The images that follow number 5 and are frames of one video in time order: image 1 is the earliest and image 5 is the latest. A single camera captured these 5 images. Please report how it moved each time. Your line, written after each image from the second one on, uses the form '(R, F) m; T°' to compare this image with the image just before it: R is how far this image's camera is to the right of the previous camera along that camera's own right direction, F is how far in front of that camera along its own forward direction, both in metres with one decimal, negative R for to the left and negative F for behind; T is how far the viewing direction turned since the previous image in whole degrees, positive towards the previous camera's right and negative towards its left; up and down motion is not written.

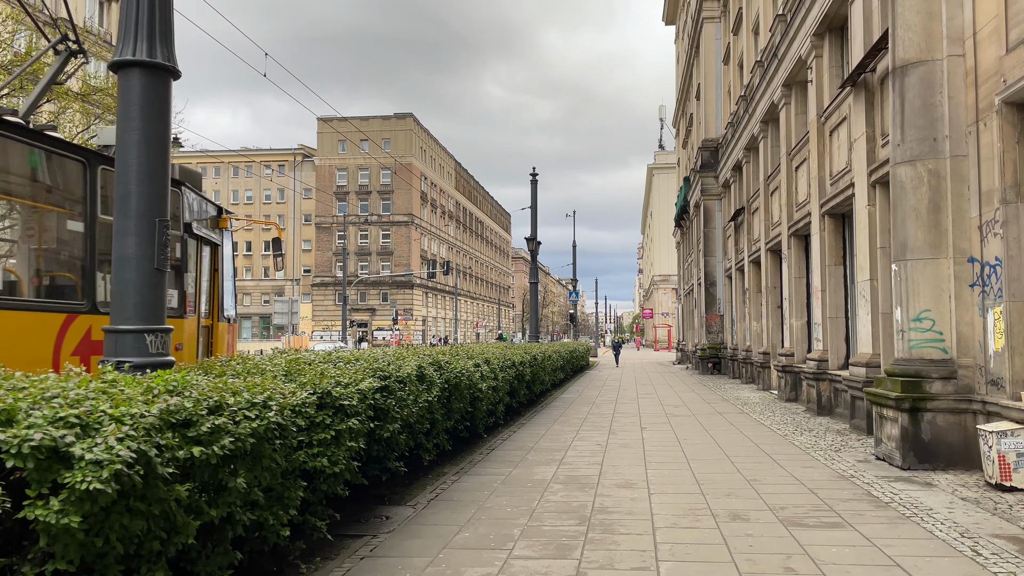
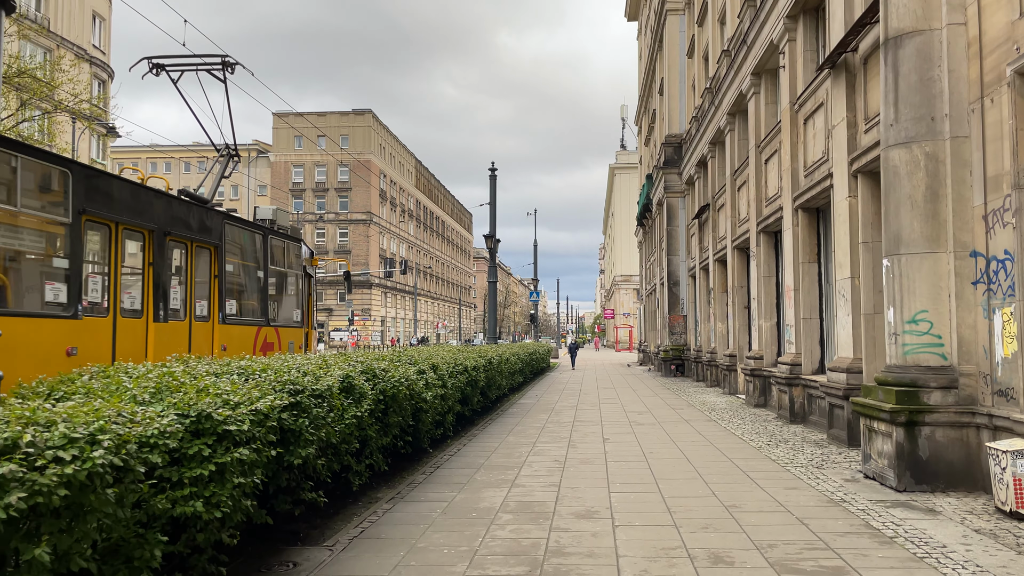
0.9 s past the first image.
(+0.2, +1.1) m; +3°
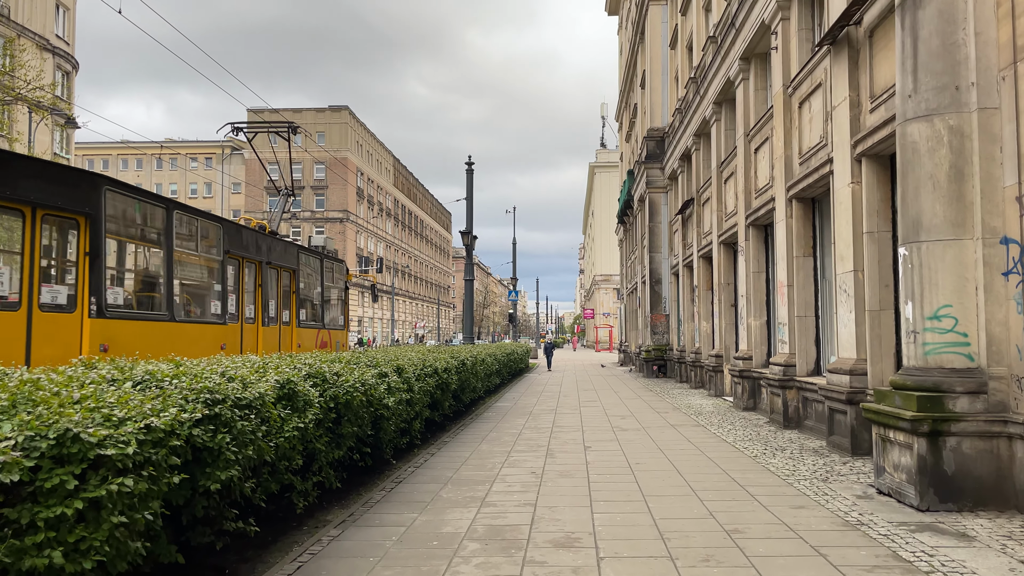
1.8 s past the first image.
(+0.1, +1.0) m; +1°
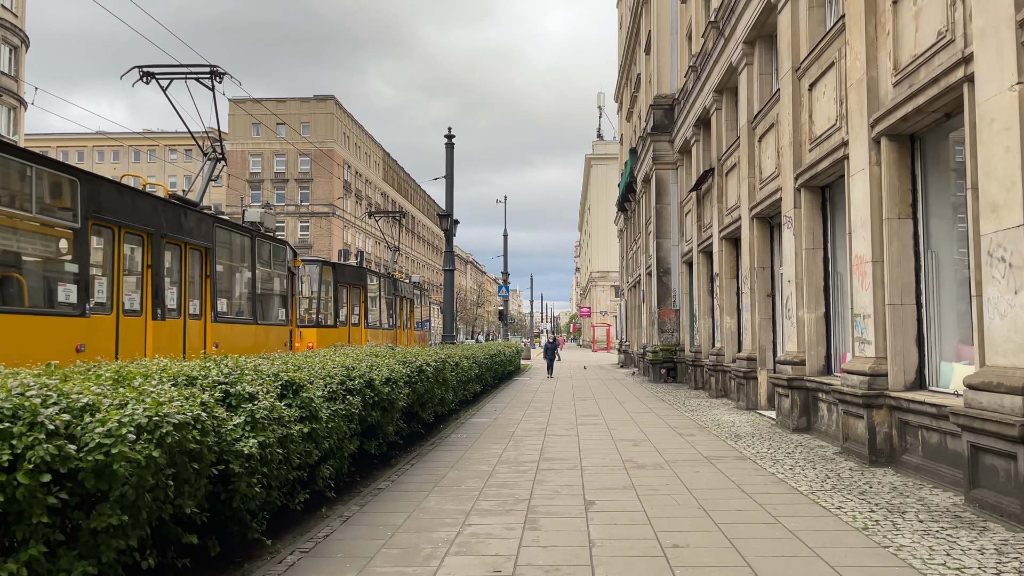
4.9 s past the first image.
(+0.3, +3.7) m; 0°
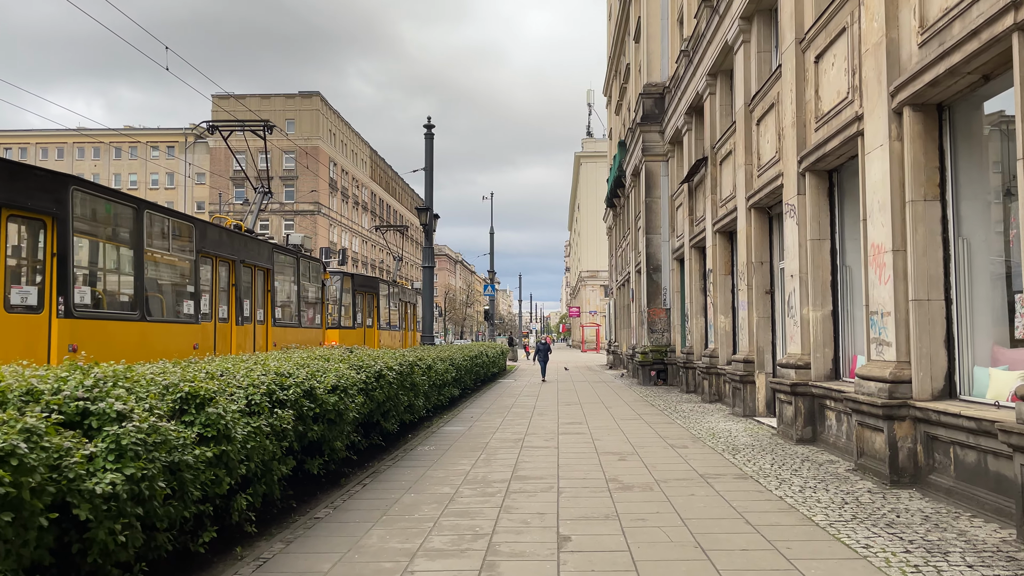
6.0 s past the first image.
(+0.2, +1.2) m; +1°
